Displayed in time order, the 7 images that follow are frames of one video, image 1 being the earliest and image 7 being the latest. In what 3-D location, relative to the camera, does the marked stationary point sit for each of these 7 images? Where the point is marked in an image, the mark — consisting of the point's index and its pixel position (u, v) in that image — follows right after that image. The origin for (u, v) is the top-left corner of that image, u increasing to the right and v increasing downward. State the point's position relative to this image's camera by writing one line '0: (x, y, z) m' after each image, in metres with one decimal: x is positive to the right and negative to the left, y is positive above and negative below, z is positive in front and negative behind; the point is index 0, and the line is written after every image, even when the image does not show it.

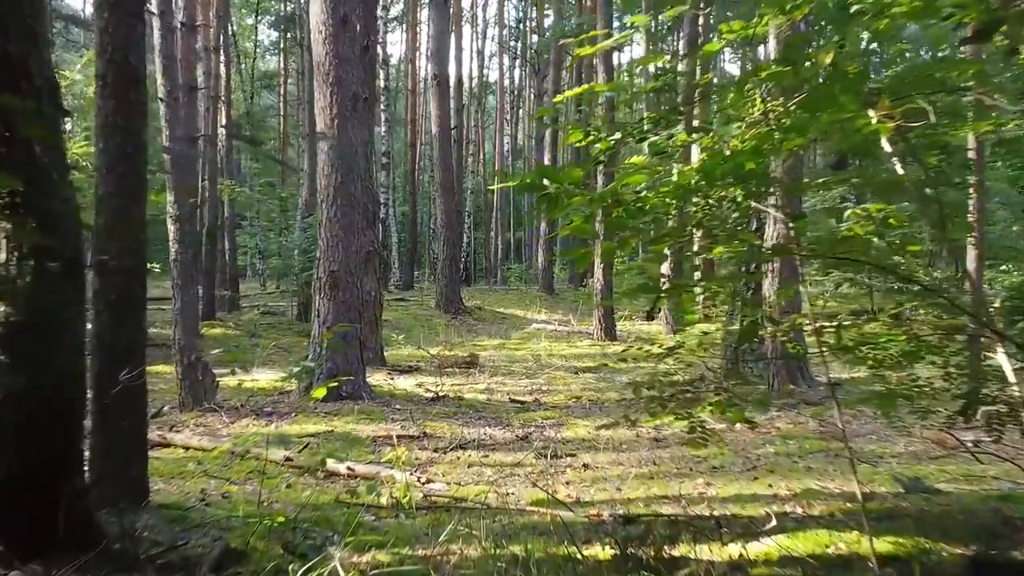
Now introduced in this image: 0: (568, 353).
0: (+0.6, -0.7, +11.4) m
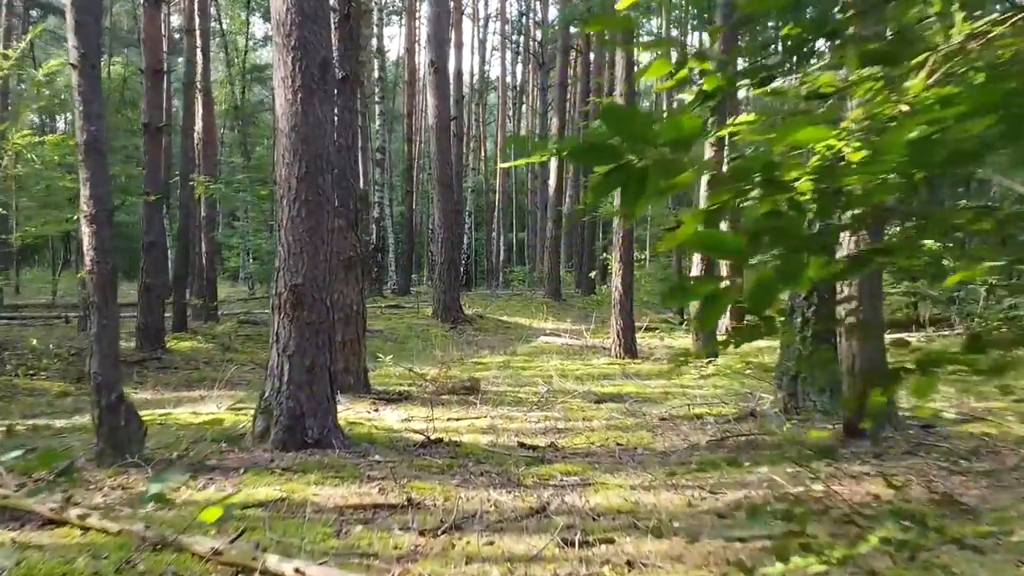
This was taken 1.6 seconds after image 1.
0: (+0.7, -0.8, +9.8) m
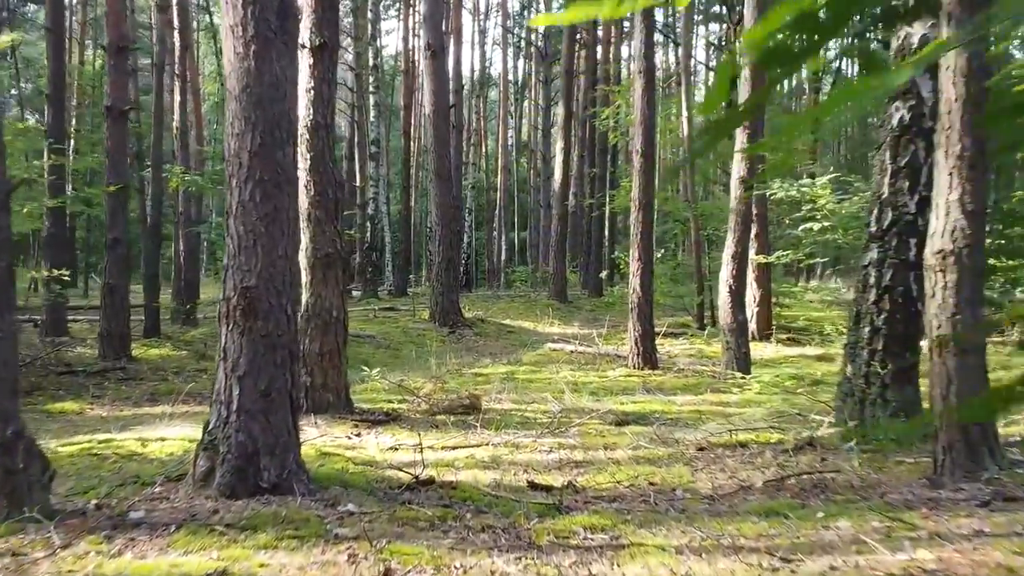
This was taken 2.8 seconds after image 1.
0: (+0.7, -0.8, +8.6) m
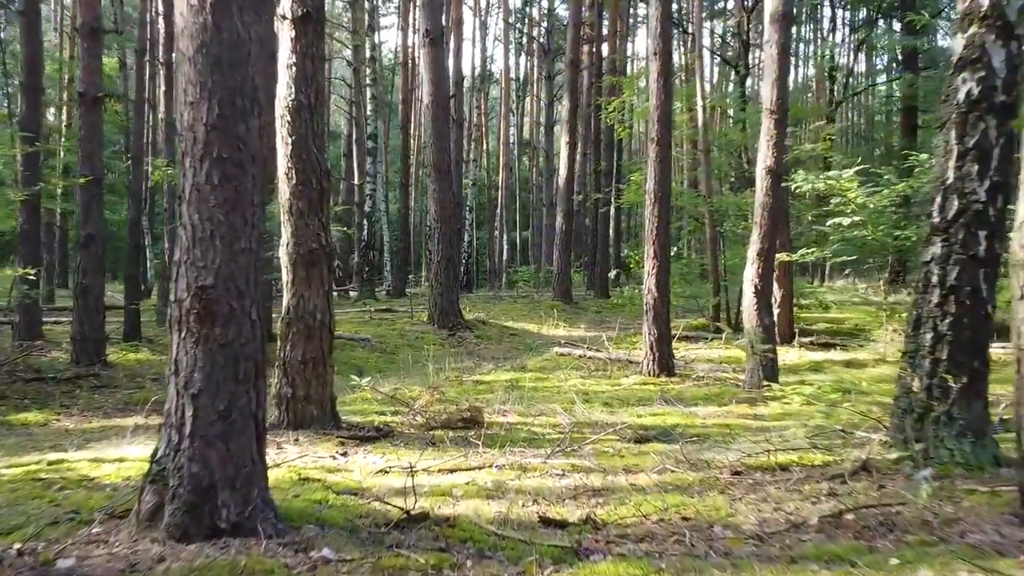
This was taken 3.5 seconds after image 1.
0: (+0.8, -0.8, +7.8) m
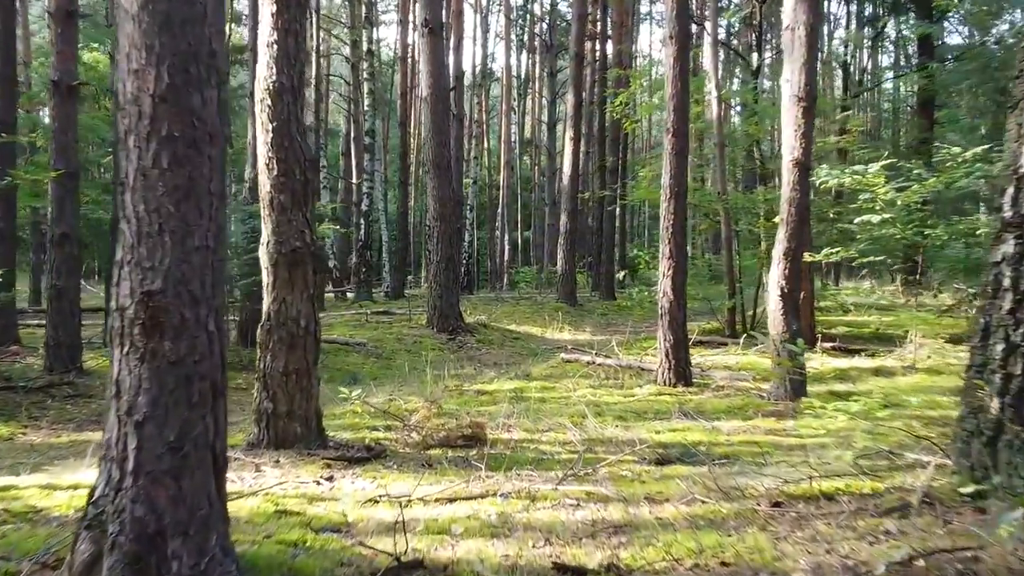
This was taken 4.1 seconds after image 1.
0: (+0.8, -0.9, +7.2) m
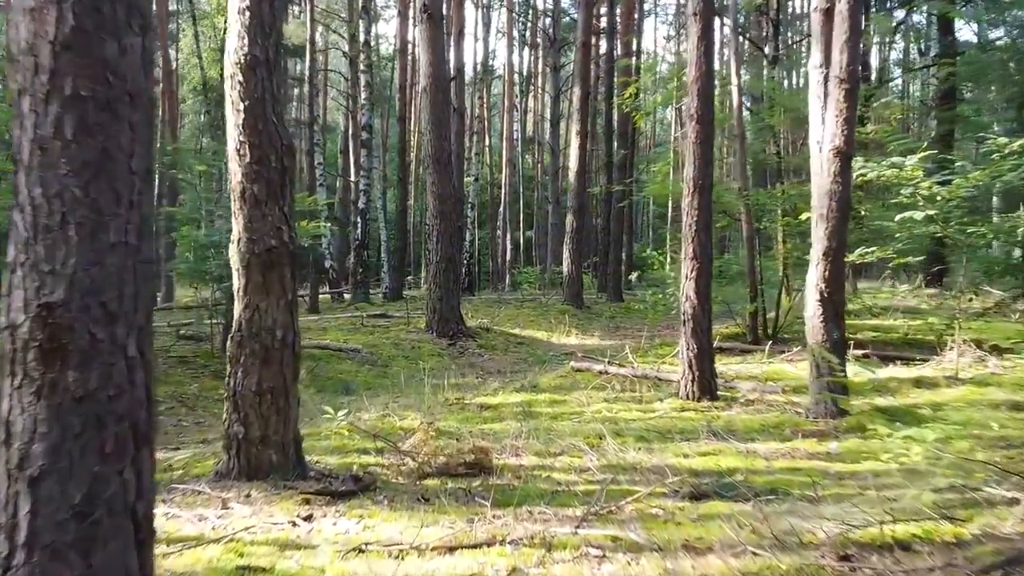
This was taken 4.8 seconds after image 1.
0: (+0.8, -0.9, +6.4) m
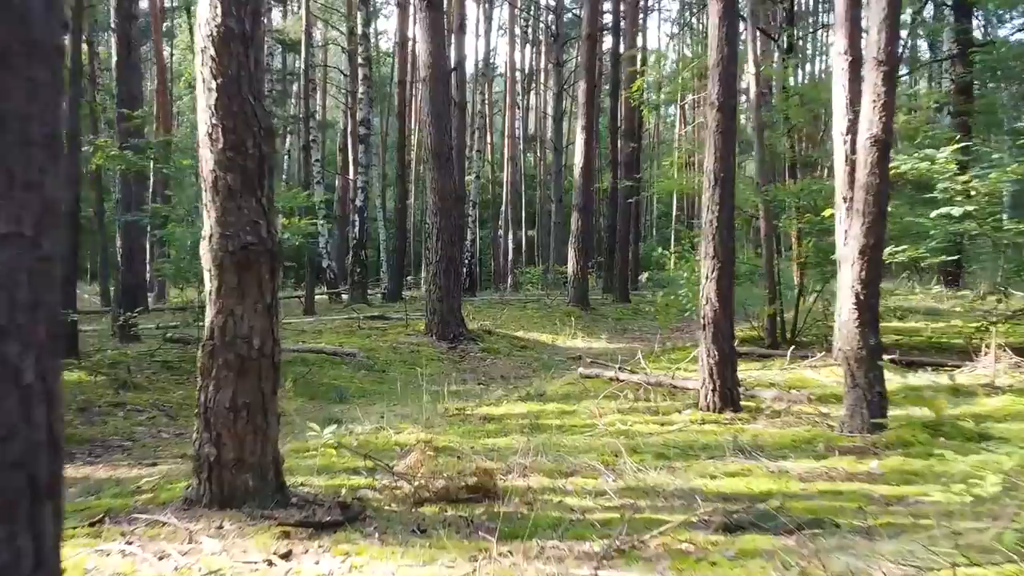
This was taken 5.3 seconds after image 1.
0: (+0.9, -0.9, +5.8) m
